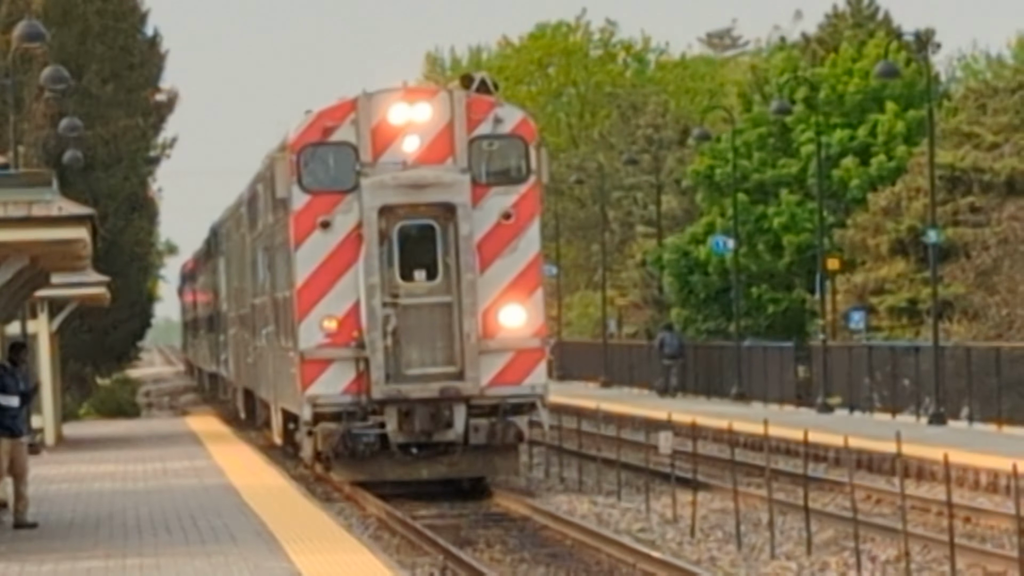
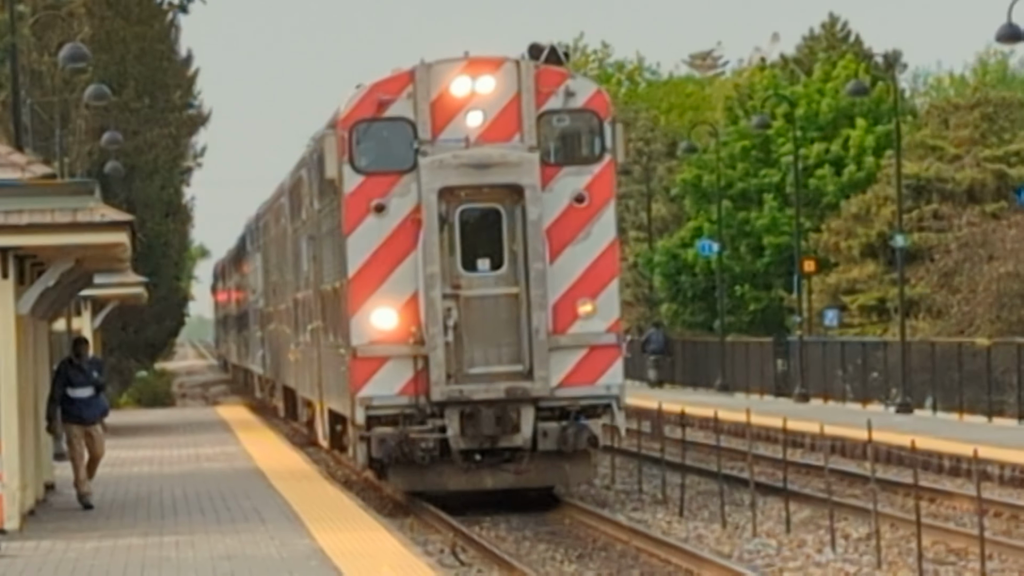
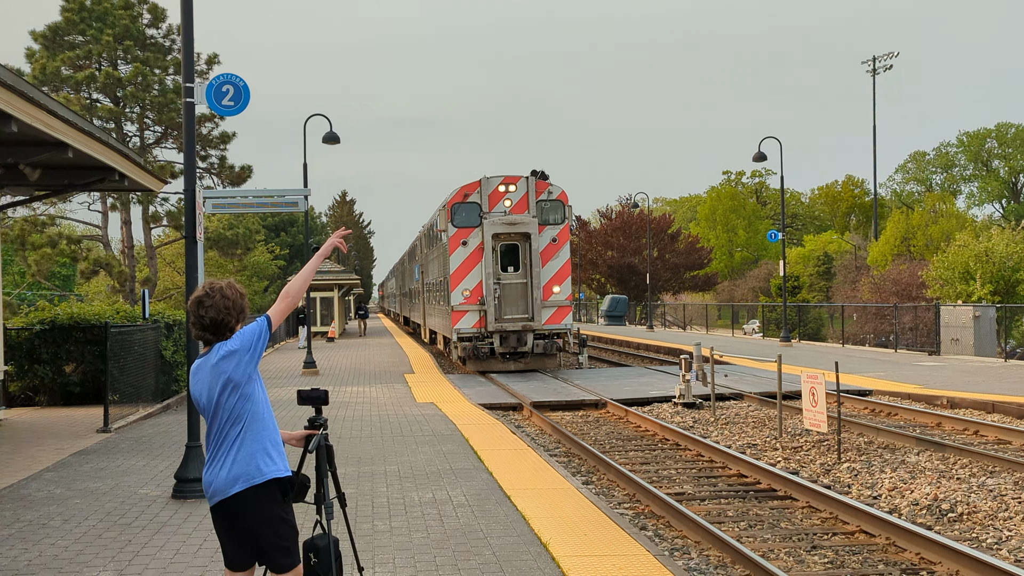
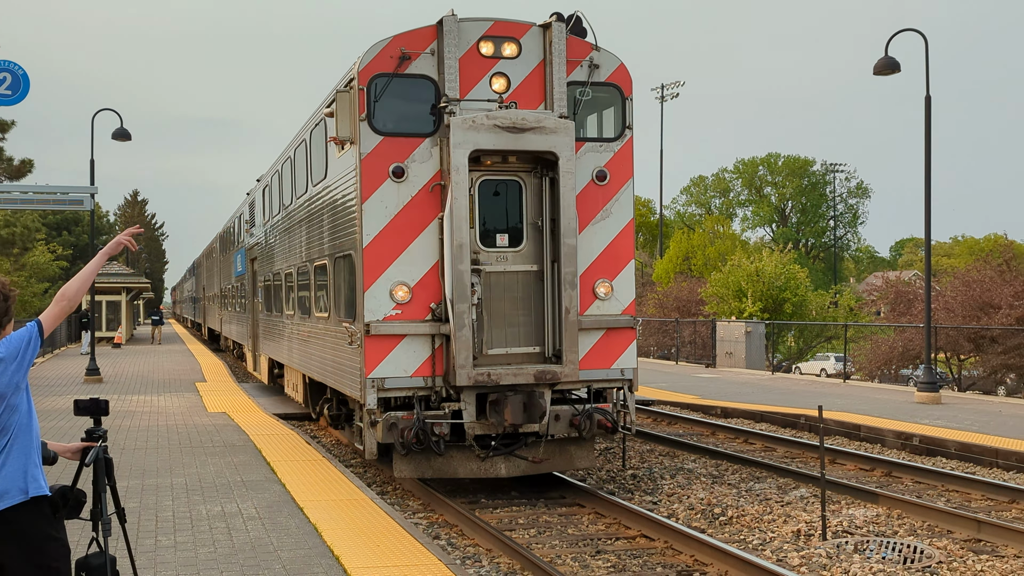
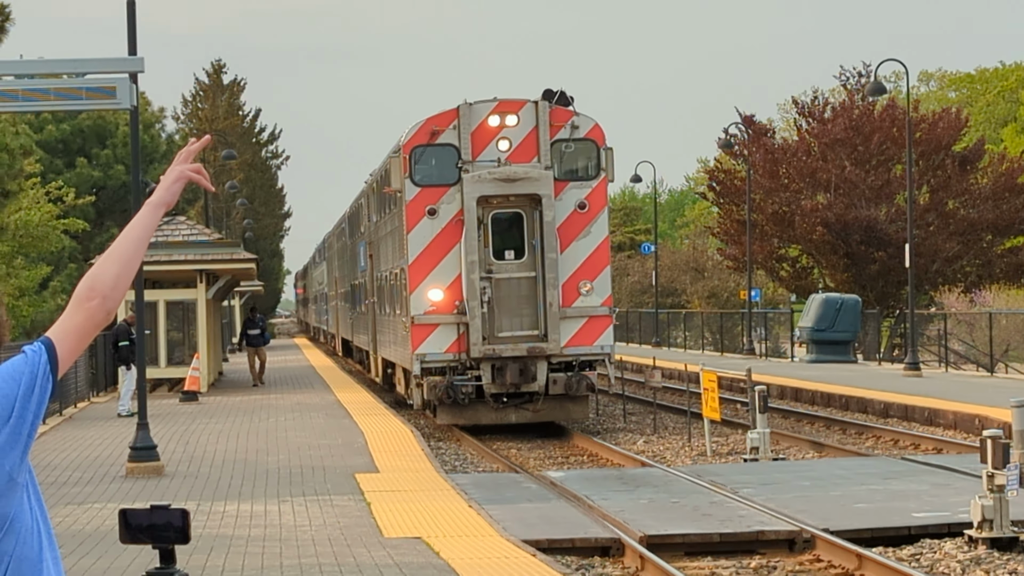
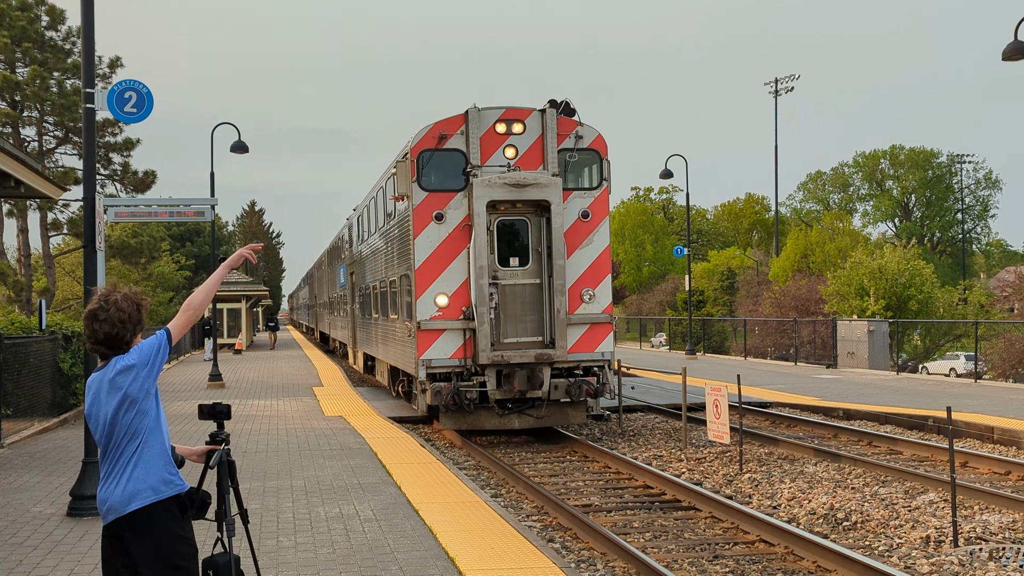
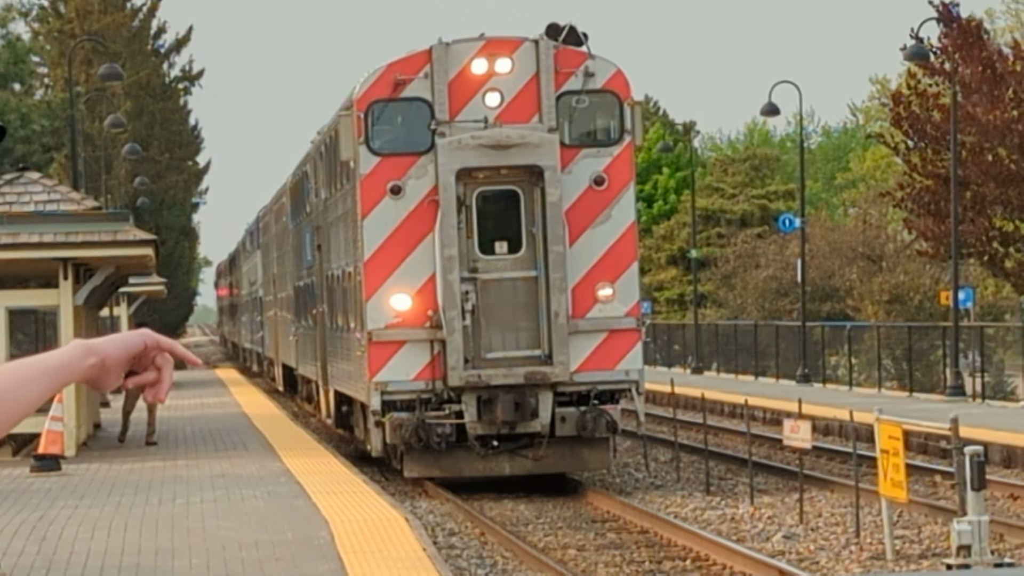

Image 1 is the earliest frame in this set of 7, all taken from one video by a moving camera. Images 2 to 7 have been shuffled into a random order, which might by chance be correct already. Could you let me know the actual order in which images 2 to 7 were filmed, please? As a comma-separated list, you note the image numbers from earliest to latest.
2, 7, 5, 3, 6, 4
